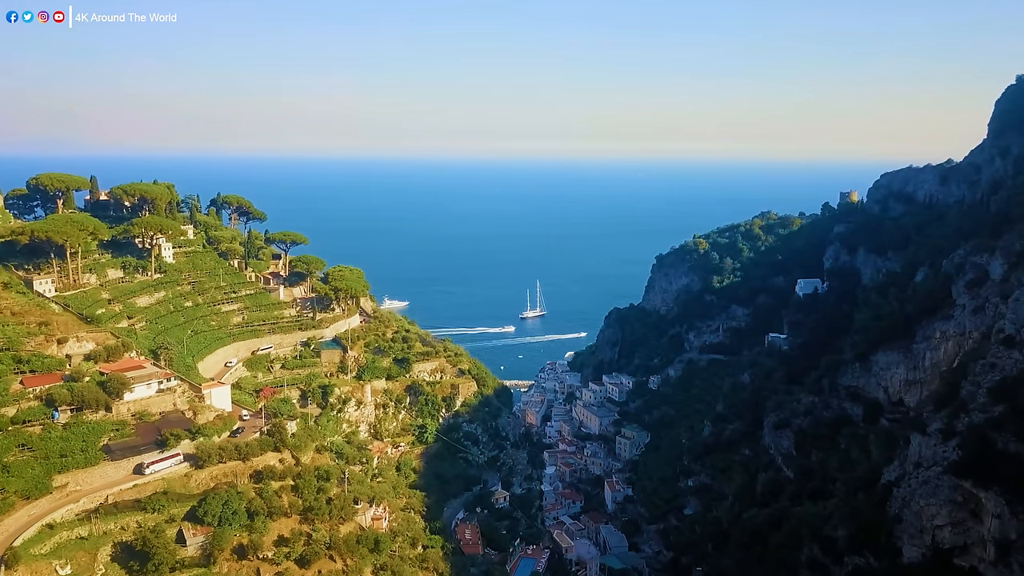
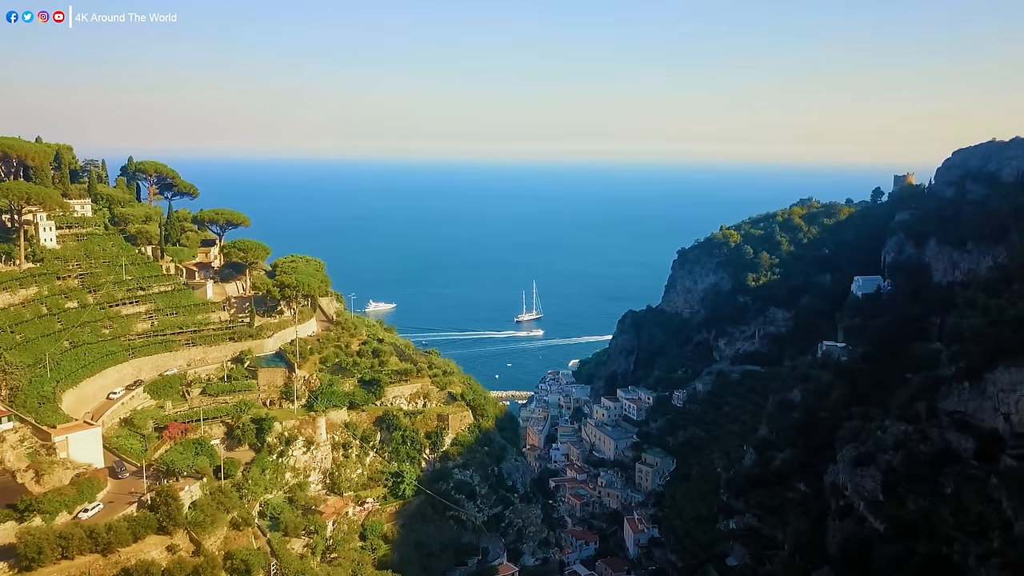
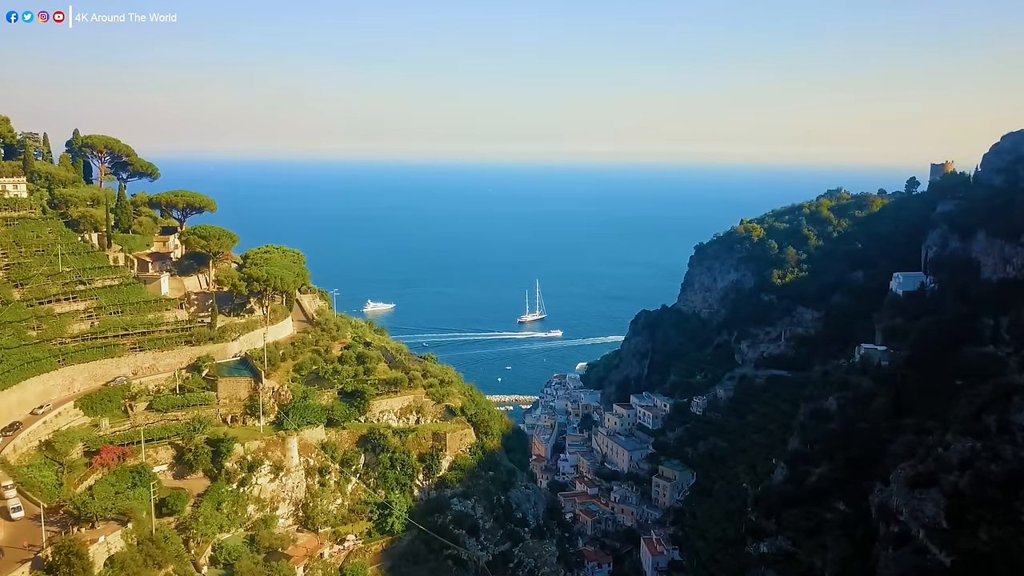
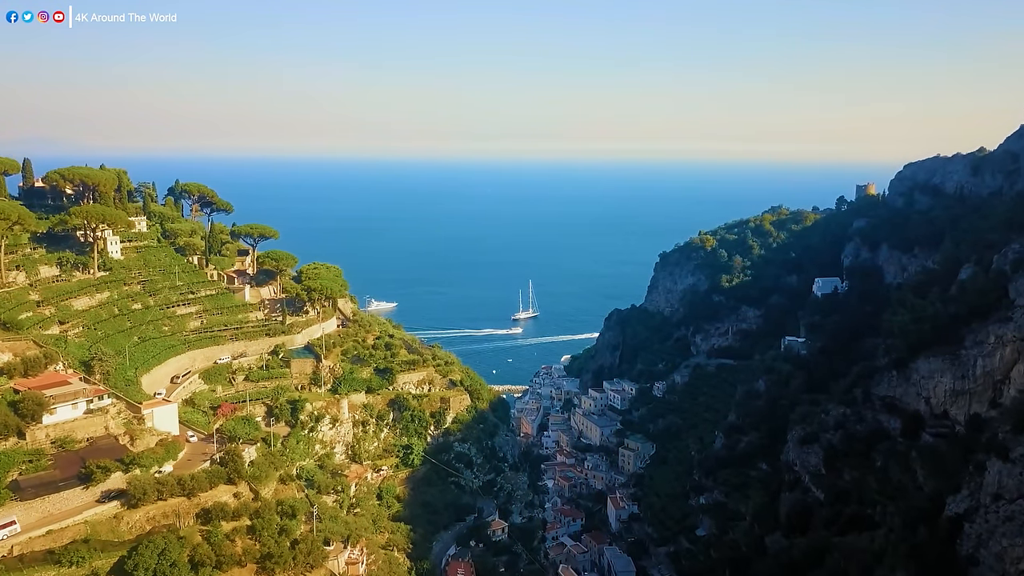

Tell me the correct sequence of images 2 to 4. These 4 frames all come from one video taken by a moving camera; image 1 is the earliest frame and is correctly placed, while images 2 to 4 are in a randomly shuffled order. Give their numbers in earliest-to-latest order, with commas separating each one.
4, 2, 3
